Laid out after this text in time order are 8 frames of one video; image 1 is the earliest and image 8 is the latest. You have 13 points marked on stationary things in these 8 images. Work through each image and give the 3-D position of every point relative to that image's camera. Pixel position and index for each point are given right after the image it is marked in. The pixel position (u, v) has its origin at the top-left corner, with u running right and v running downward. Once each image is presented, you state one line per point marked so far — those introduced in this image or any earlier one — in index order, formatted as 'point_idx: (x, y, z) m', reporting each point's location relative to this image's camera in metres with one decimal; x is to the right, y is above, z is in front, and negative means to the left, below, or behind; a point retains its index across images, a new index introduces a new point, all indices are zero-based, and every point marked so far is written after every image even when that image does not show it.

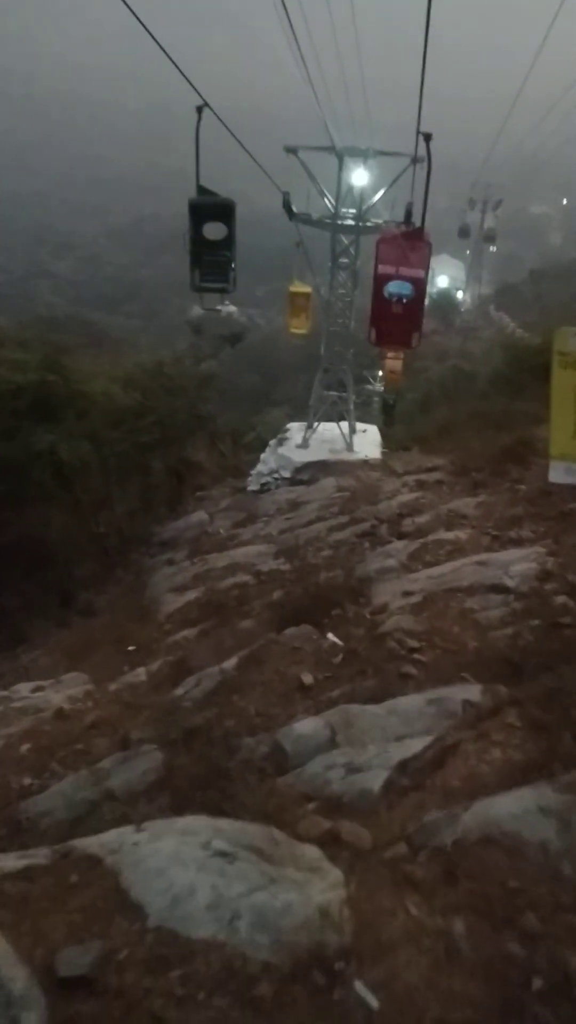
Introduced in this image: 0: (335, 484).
0: (+0.8, +0.5, +11.6) m
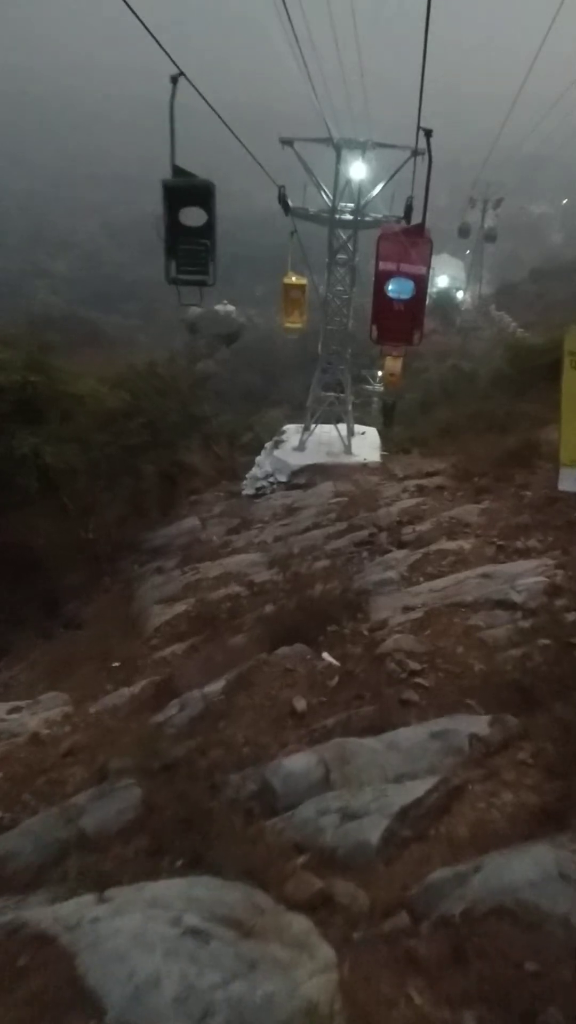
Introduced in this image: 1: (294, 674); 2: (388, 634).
0: (+0.7, +0.4, +11.2) m
1: (0.0, -1.3, +5.7) m
2: (+0.9, -1.0, +6.2) m
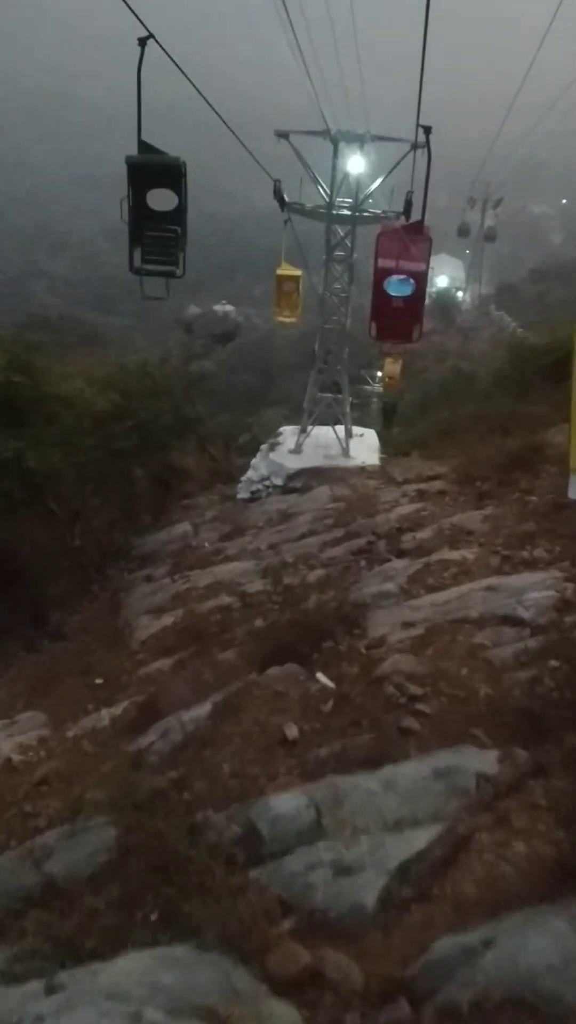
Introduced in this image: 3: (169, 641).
0: (+0.6, +0.3, +10.8) m
1: (0.0, -1.3, +5.3) m
2: (+0.8, -1.1, +5.8) m
3: (-1.2, -1.3, +7.5) m
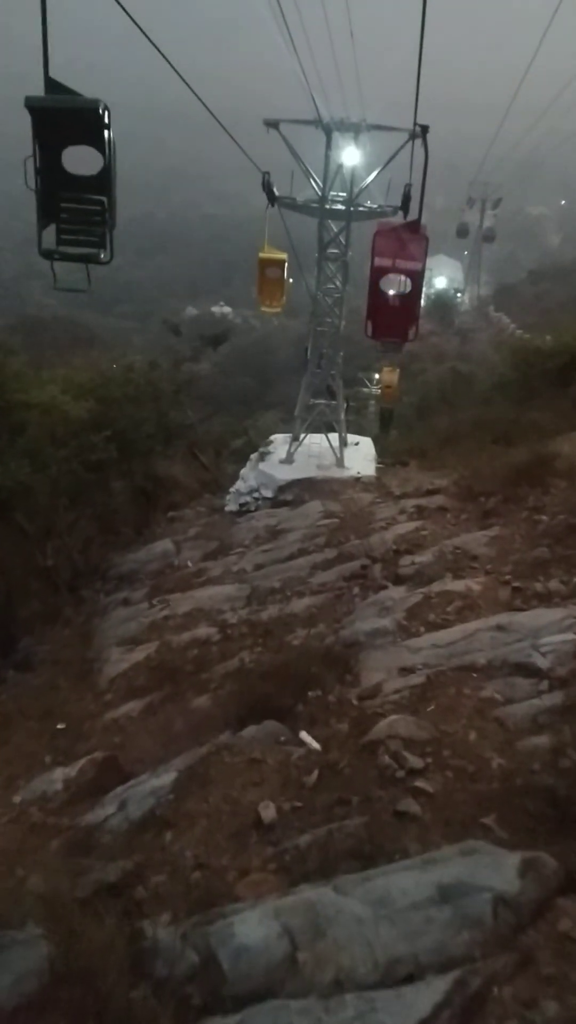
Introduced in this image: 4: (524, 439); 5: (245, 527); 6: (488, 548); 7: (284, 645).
0: (+0.5, +0.1, +10.0) m
1: (-0.2, -1.6, +4.5) m
2: (+0.7, -1.3, +5.0) m
3: (-1.4, -1.6, +6.8) m
4: (+4.0, +1.2, +12.5) m
5: (-0.6, -0.2, +10.2) m
6: (+2.1, -0.4, +7.5) m
7: (0.0, -1.2, +6.6) m
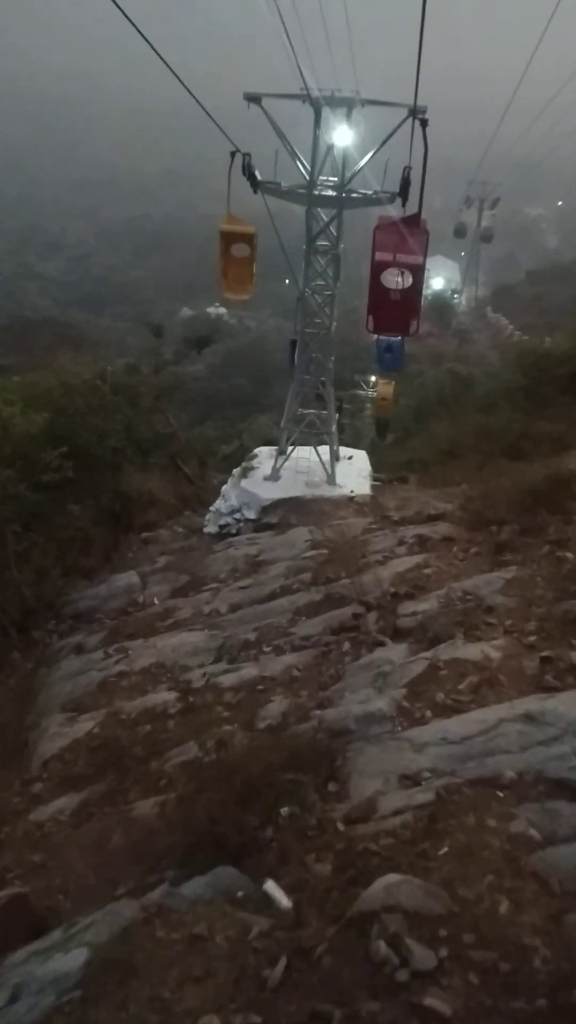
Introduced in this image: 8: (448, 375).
0: (+0.3, -0.3, +8.7) m
1: (-0.4, -1.9, +3.2) m
2: (+0.5, -1.7, +3.7) m
3: (-1.6, -1.9, +5.5) m
4: (+3.8, +0.9, +11.3) m
5: (-0.8, -0.5, +8.9) m
6: (+1.9, -0.7, +6.2) m
7: (-0.2, -1.5, +5.3) m
8: (+4.2, +3.7, +19.4) m
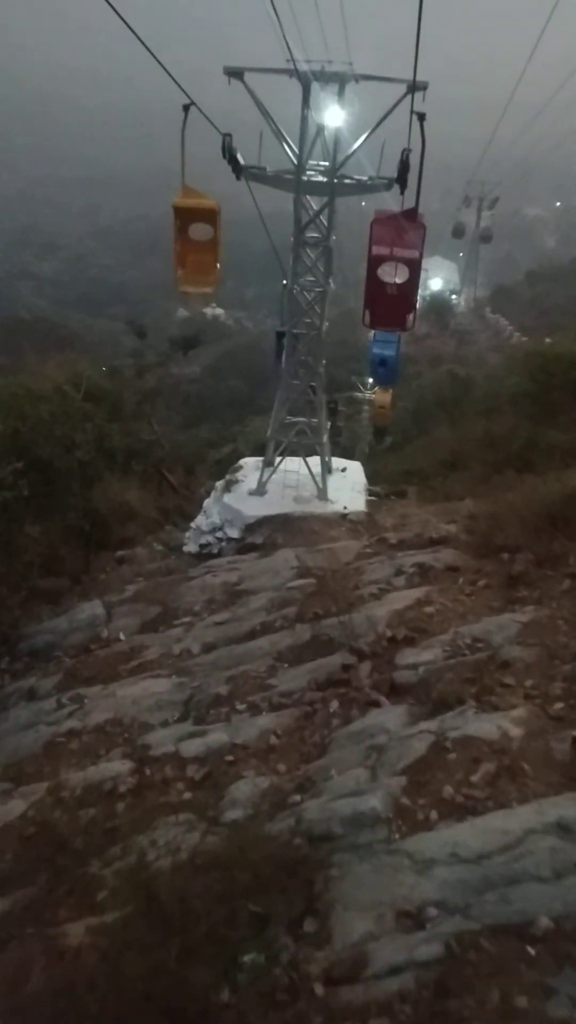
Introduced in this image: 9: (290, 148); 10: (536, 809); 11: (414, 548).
0: (+0.1, -0.5, +7.7) m
1: (-0.5, -2.1, +2.2) m
2: (+0.3, -1.9, +2.8) m
3: (-1.7, -2.2, +4.5) m
4: (+3.6, +0.6, +10.3) m
5: (-1.0, -0.8, +8.0) m
6: (+1.7, -1.0, +5.3) m
7: (-0.4, -1.8, +4.3) m
8: (+4.0, +3.4, +18.4) m
9: (0.0, +4.0, +8.0) m
10: (+1.2, -1.4, +3.6) m
11: (+1.3, -0.4, +7.6) m
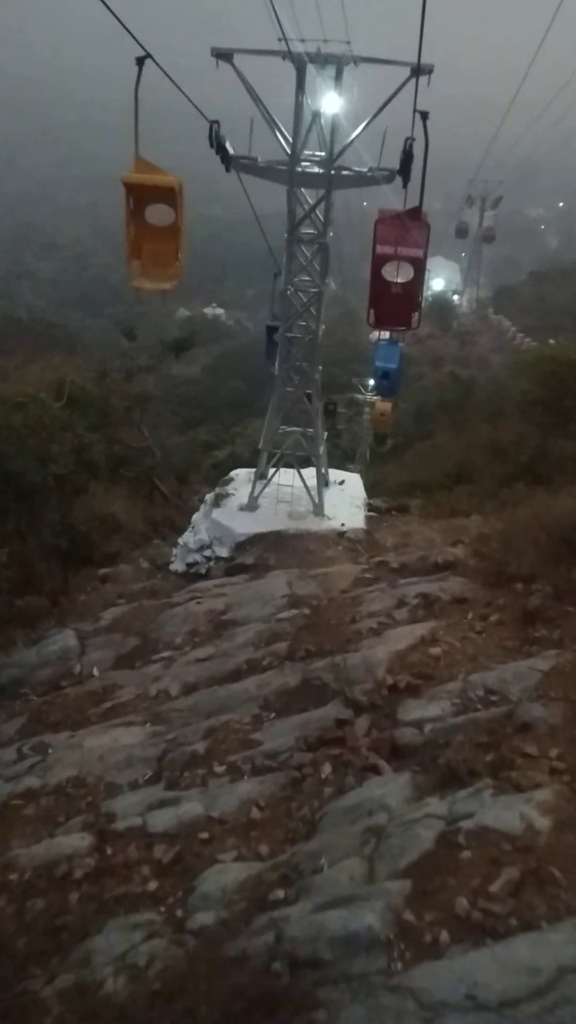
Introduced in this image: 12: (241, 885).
0: (0.0, -0.7, +7.1) m
1: (-0.6, -2.3, +1.6) m
2: (+0.2, -2.1, +2.1) m
3: (-1.8, -2.4, +3.8) m
4: (+3.6, +0.4, +9.6) m
5: (-1.1, -1.0, +7.3) m
6: (+1.6, -1.2, +4.6) m
7: (-0.5, -2.0, +3.6) m
8: (+4.0, +3.2, +17.7) m
9: (-0.1, +3.8, +7.4) m
10: (+1.1, -1.7, +2.9) m
11: (+1.2, -0.6, +6.9) m
12: (-0.3, -1.9, +3.7) m
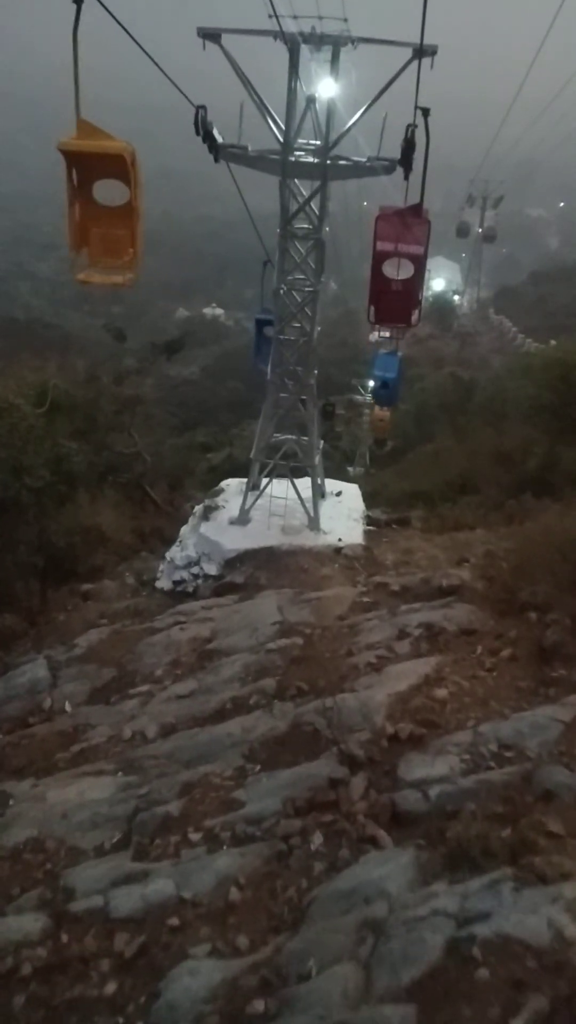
0: (-0.1, -0.9, +6.5) m
1: (-0.7, -2.5, +1.0) m
2: (+0.1, -2.3, +1.5) m
3: (-1.9, -2.5, +3.2) m
4: (+3.5, +0.2, +9.0) m
5: (-1.2, -1.2, +6.7) m
6: (+1.5, -1.3, +4.0) m
7: (-0.6, -2.2, +3.0) m
8: (+3.9, +3.0, +17.1) m
9: (-0.1, +3.6, +6.8) m
10: (+1.0, -1.8, +2.3) m
11: (+1.1, -0.8, +6.3) m
12: (-0.3, -2.1, +3.2) m
